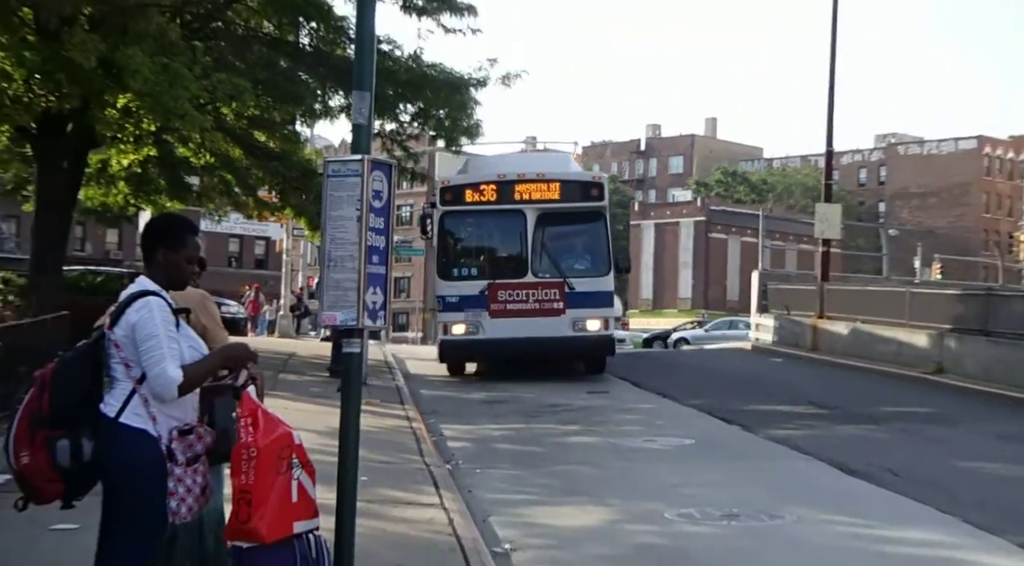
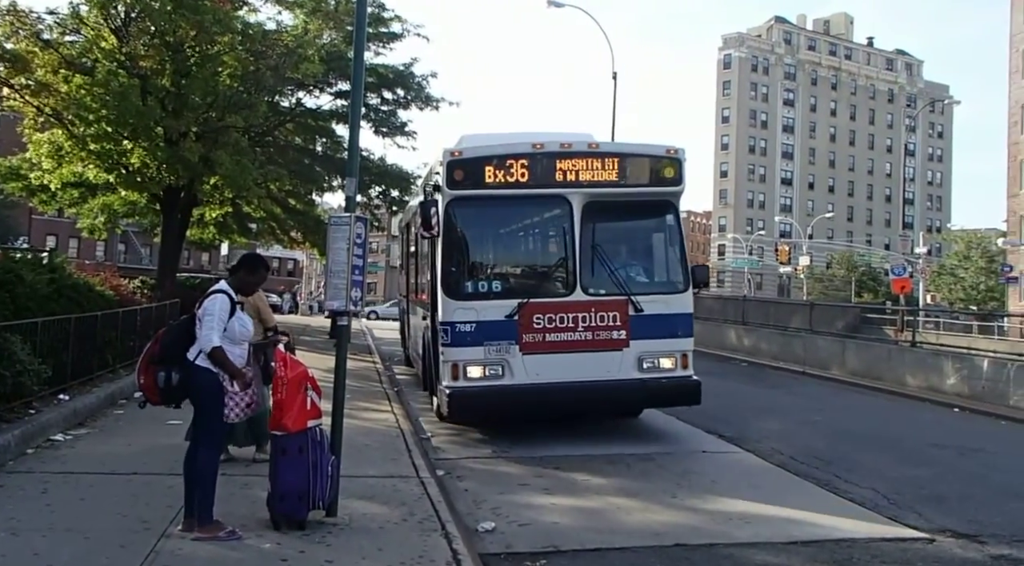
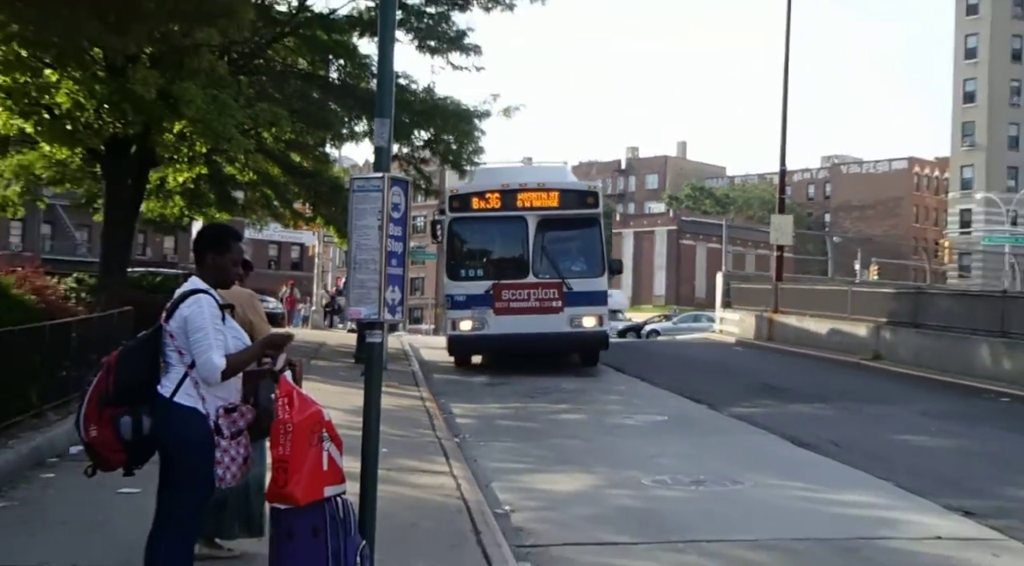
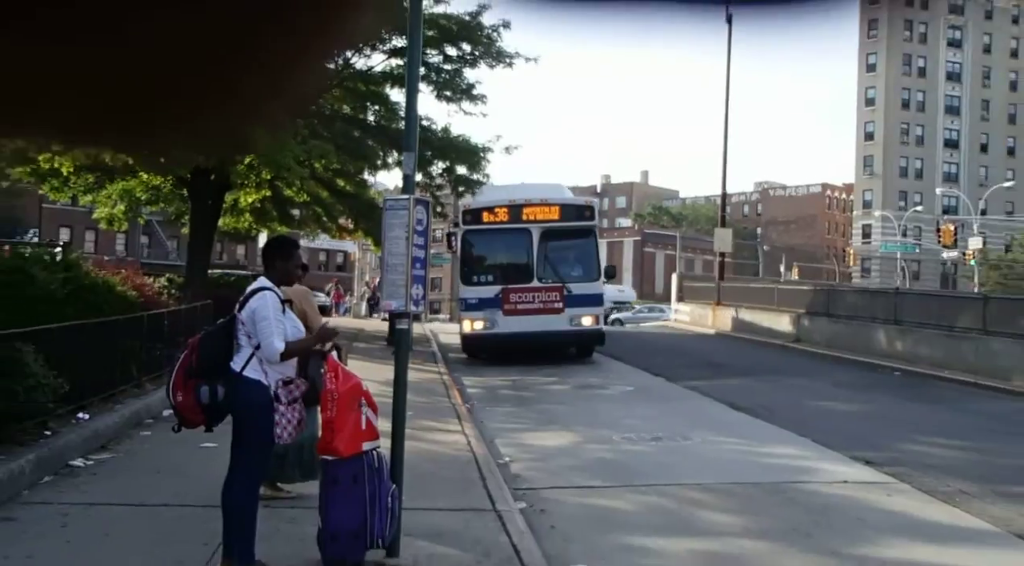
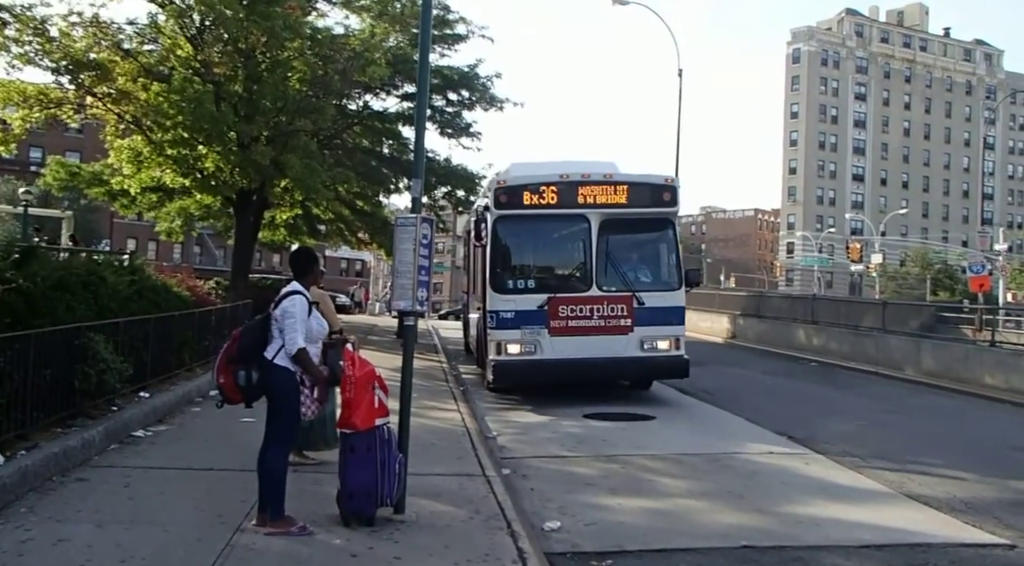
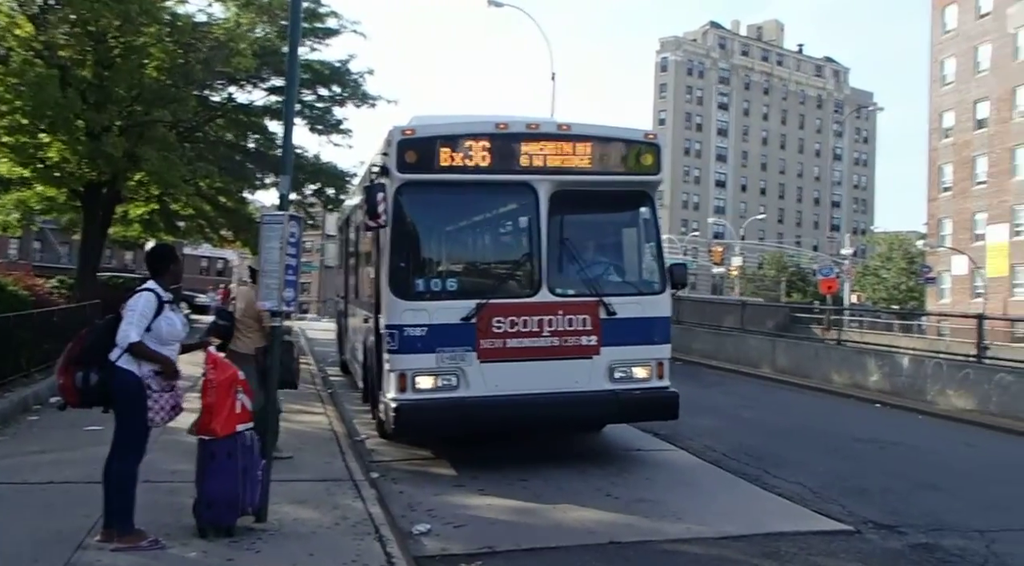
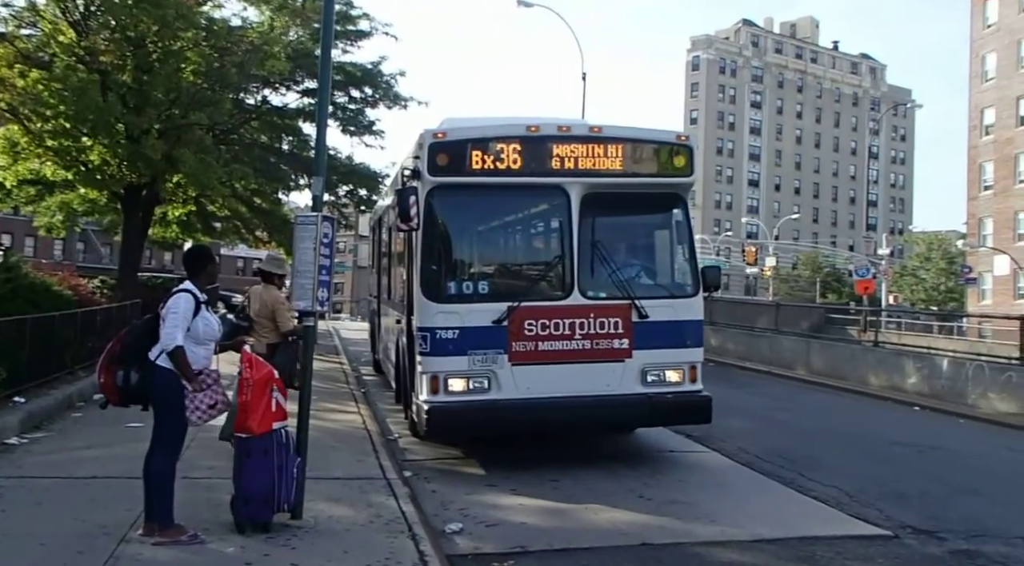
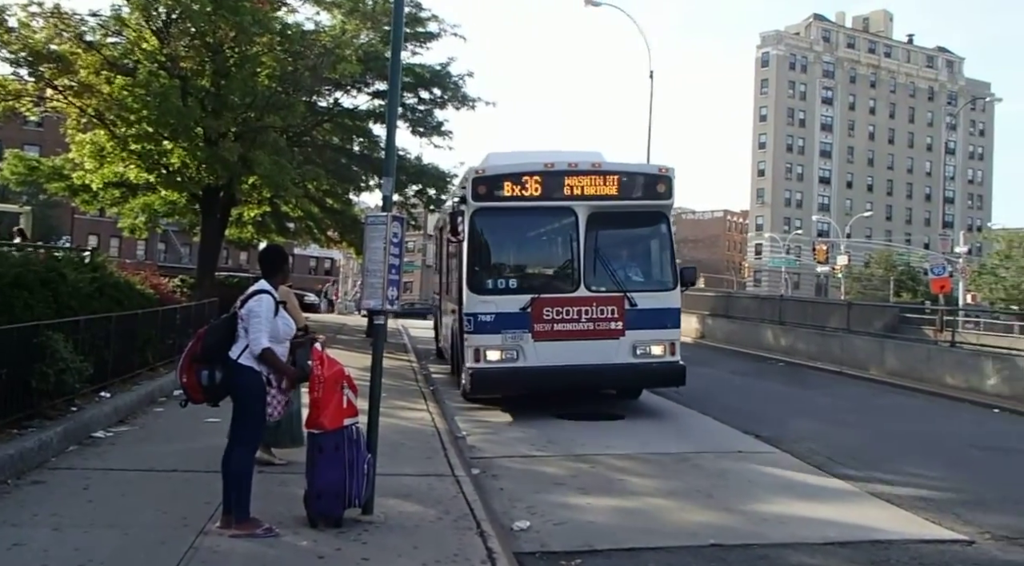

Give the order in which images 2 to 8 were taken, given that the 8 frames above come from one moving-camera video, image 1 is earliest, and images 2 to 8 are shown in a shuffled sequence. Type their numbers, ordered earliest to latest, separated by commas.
3, 4, 5, 8, 2, 7, 6
